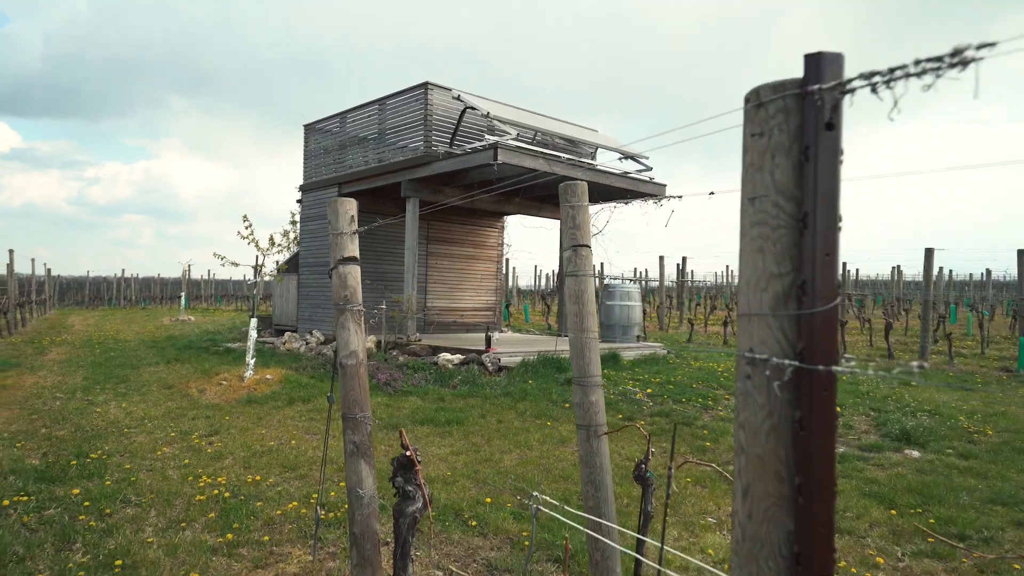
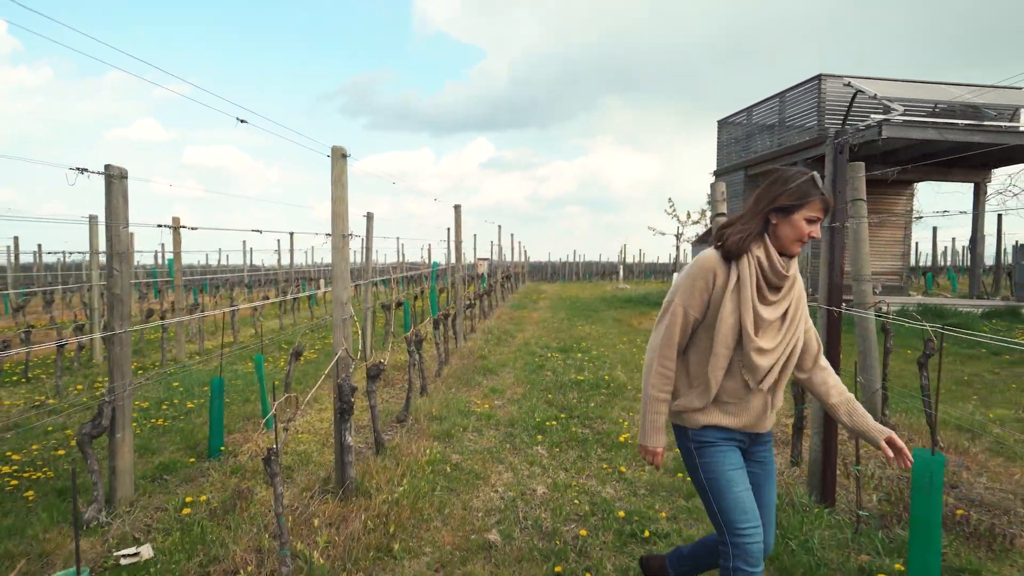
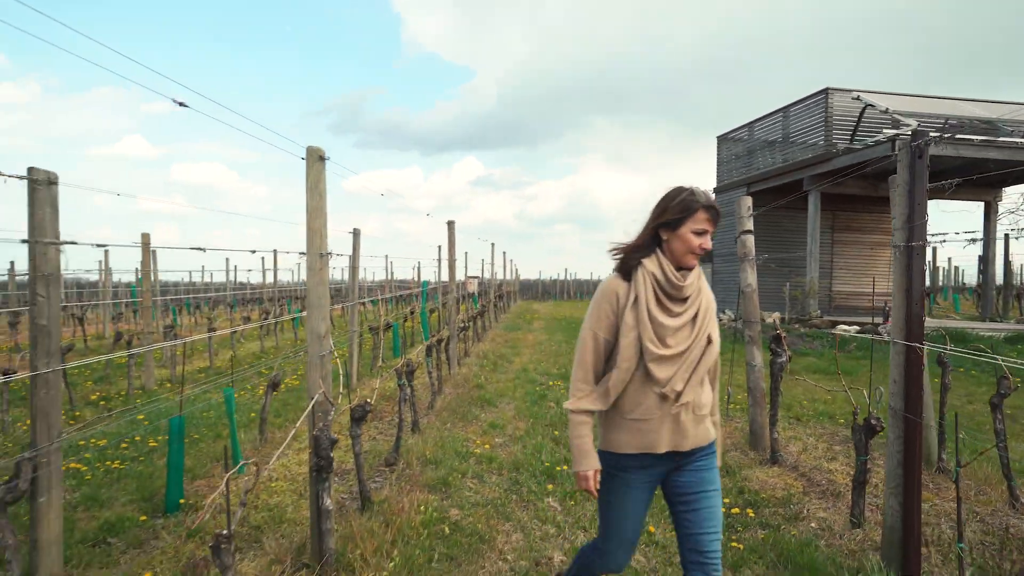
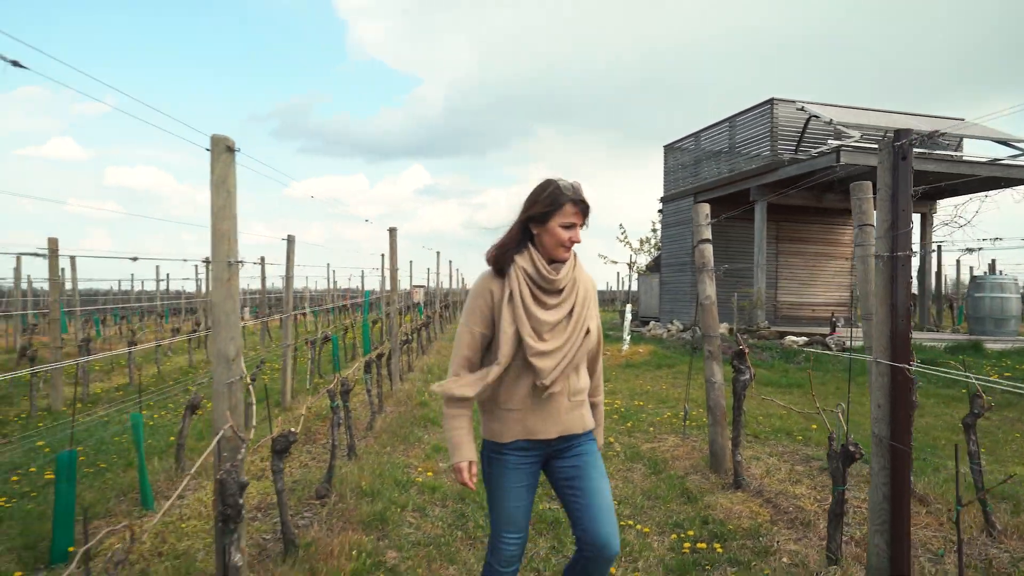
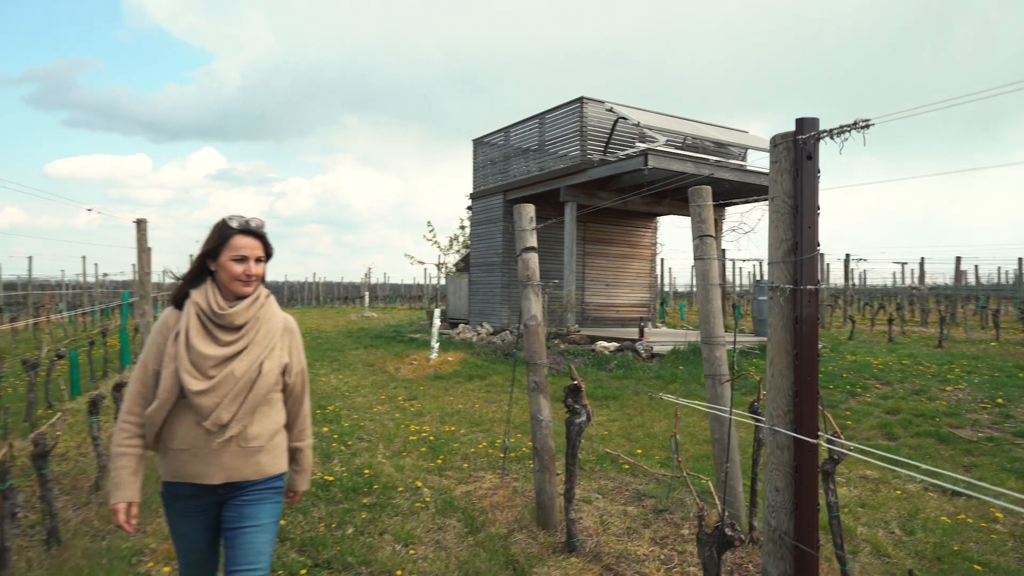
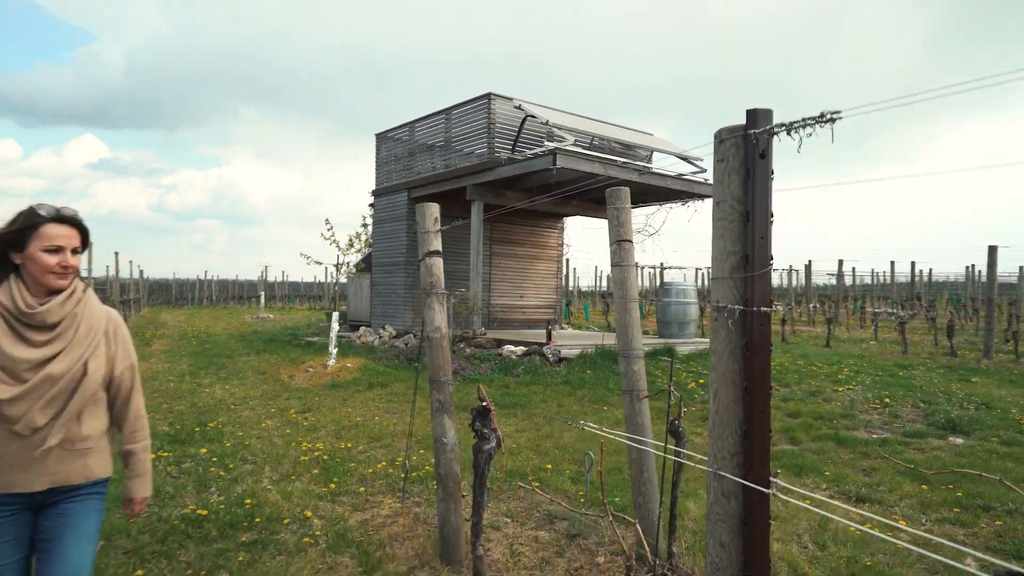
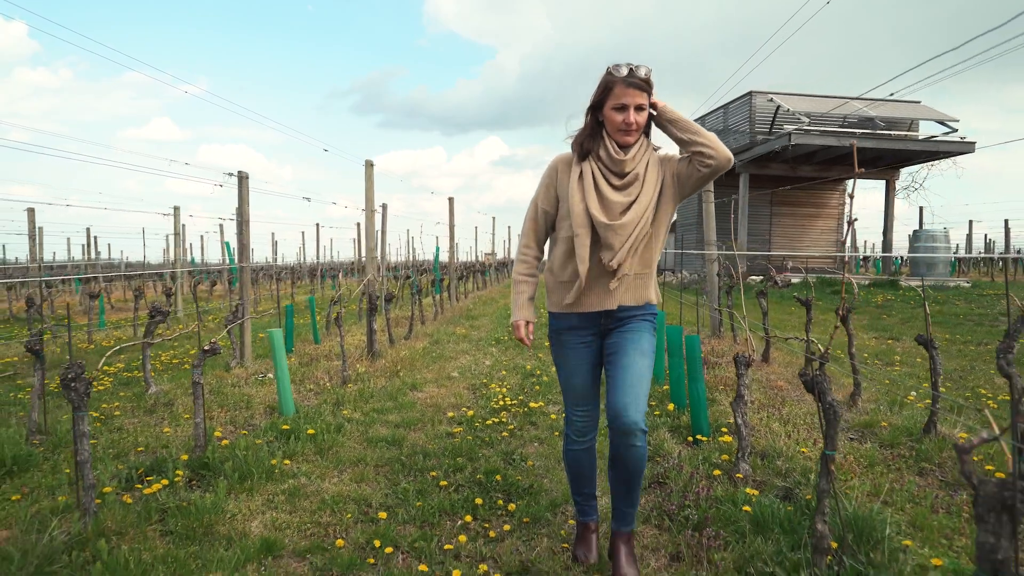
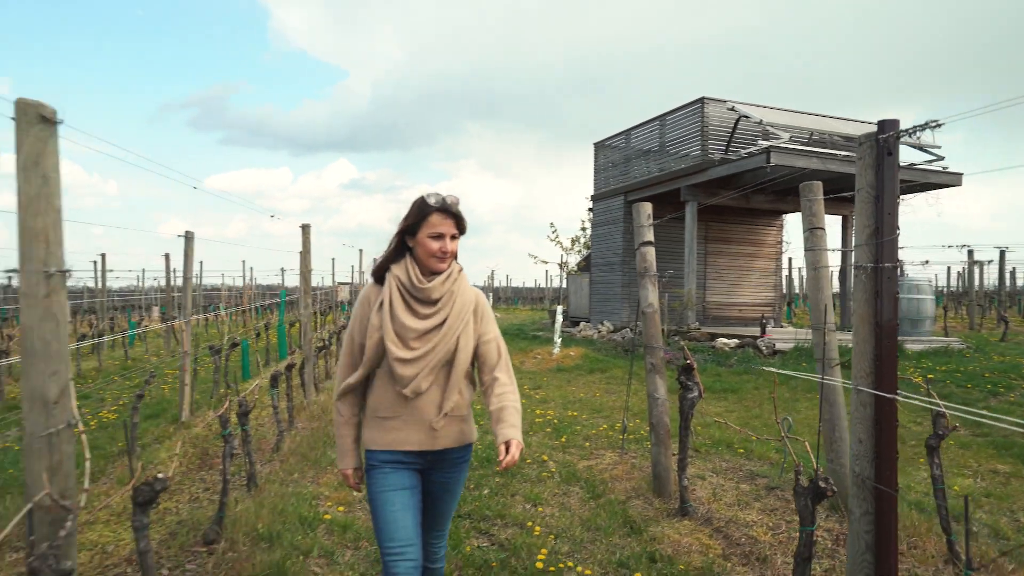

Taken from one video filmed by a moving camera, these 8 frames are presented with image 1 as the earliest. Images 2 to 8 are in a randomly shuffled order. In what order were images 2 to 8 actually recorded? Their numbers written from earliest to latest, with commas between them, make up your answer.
6, 5, 8, 4, 3, 2, 7
